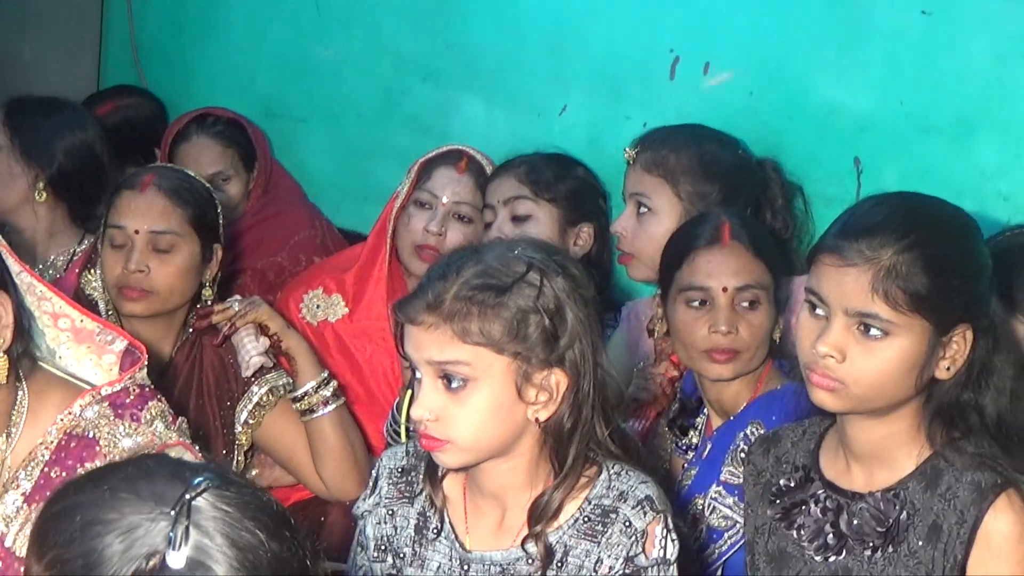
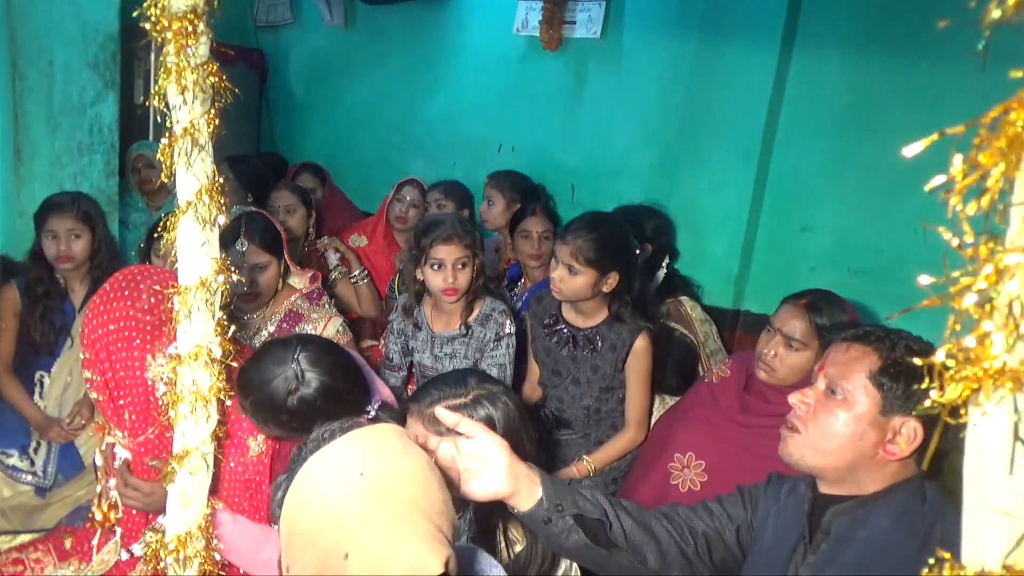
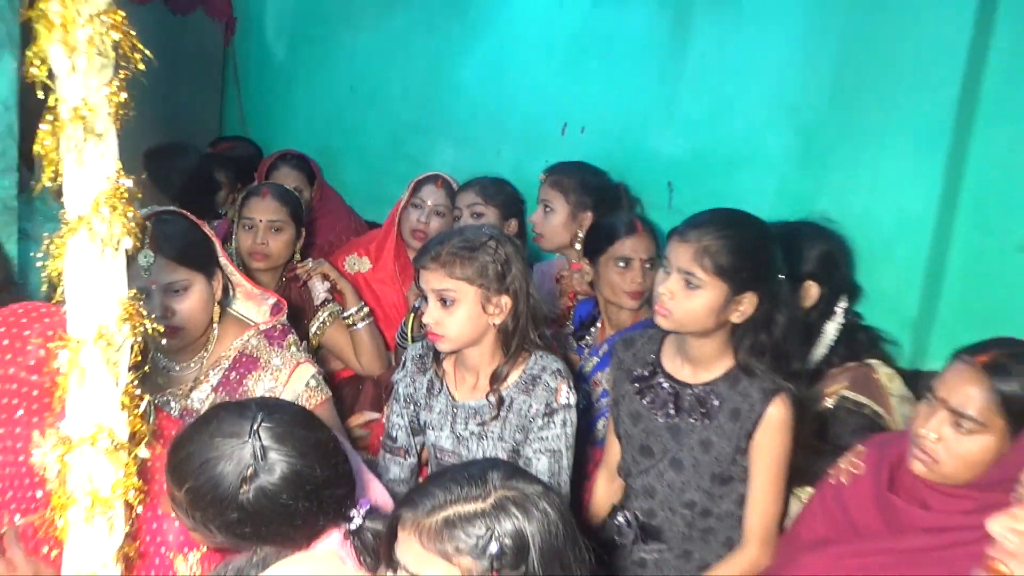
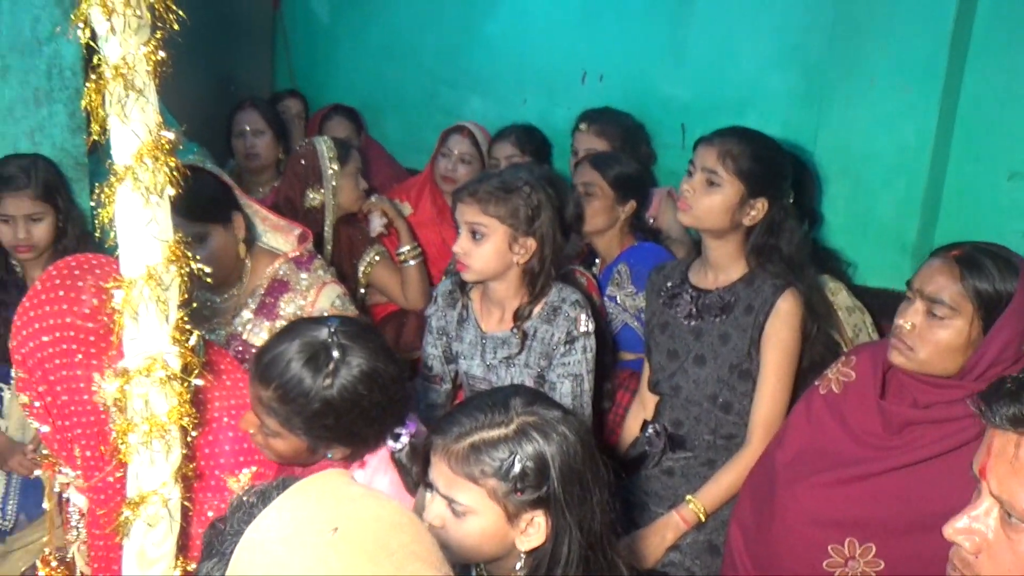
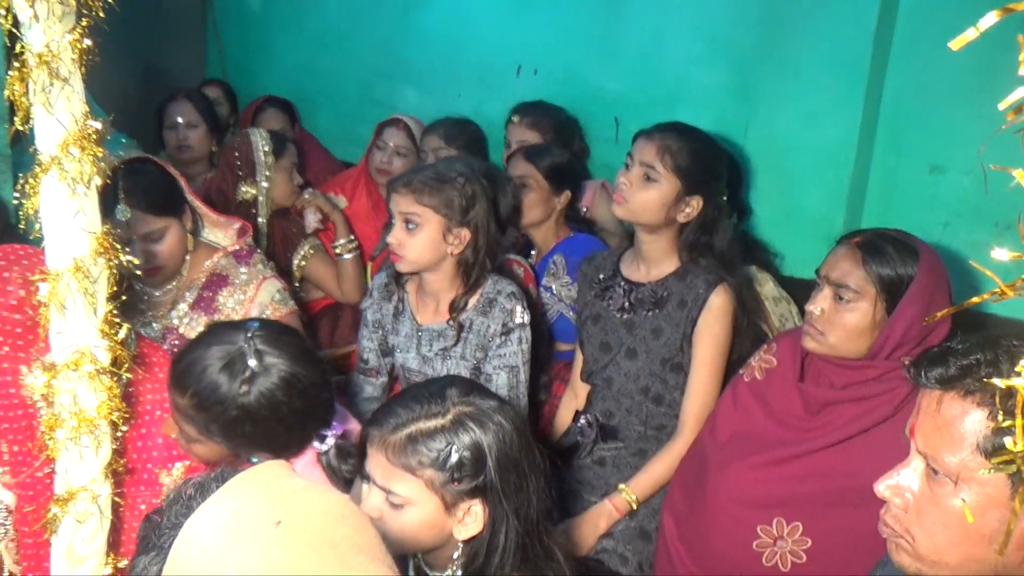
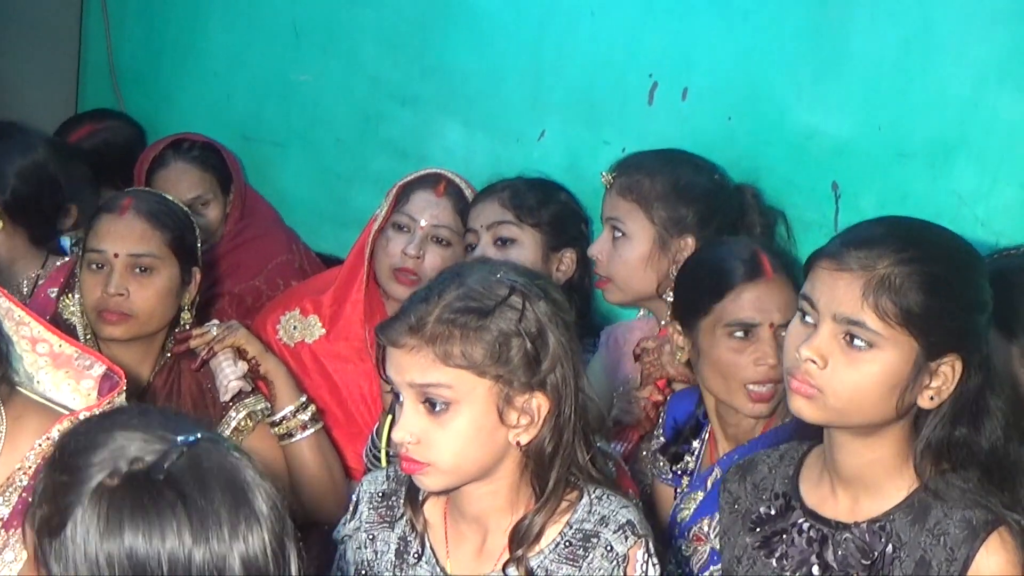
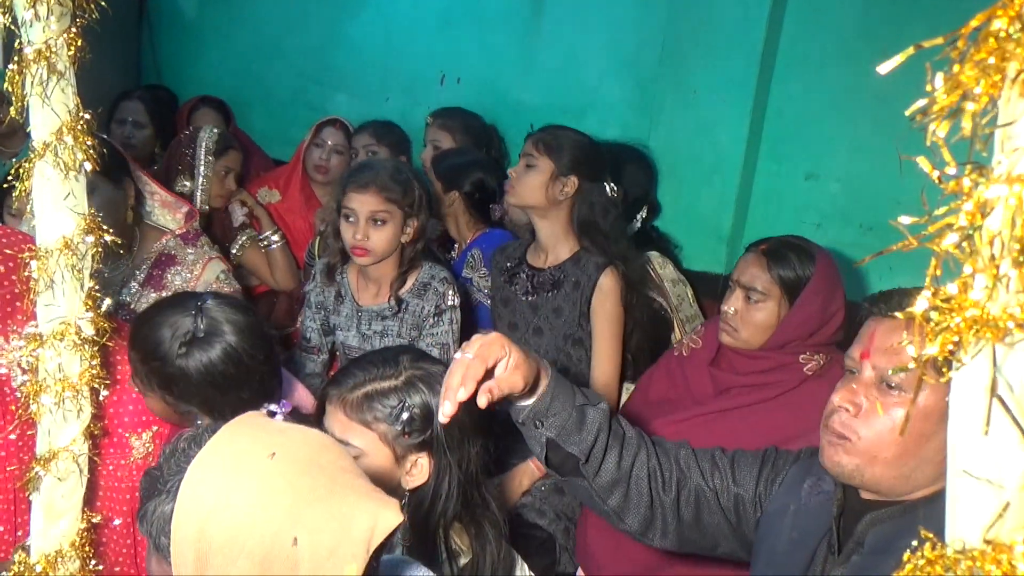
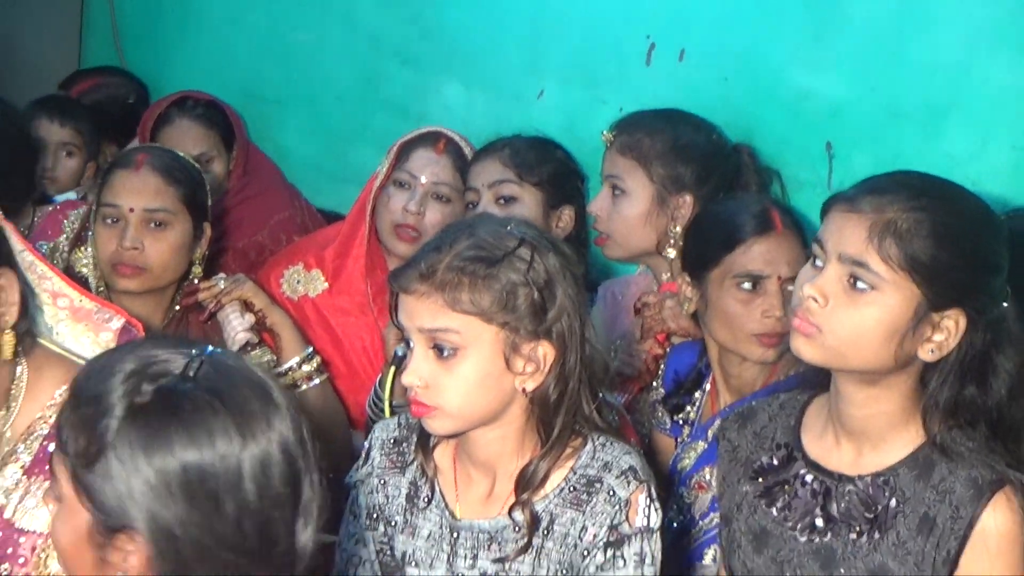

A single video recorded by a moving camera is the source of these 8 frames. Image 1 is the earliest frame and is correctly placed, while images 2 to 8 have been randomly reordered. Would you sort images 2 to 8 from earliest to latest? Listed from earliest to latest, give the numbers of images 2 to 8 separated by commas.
6, 8, 3, 2, 7, 5, 4
